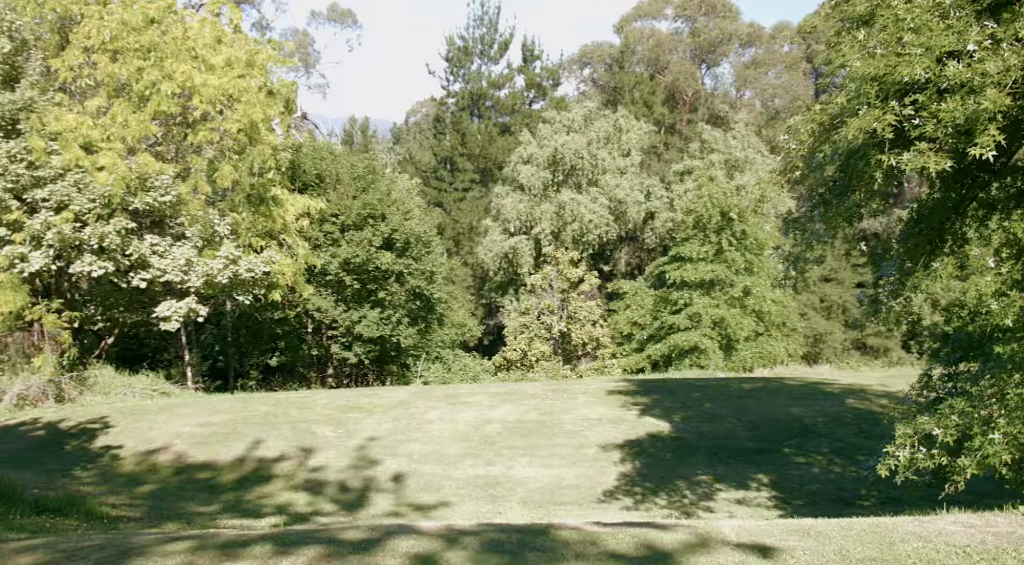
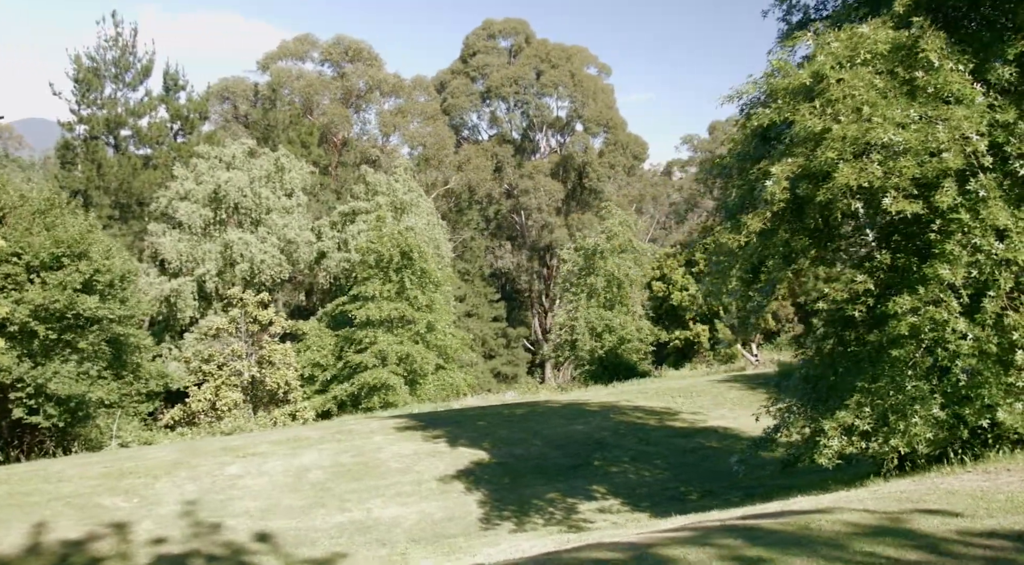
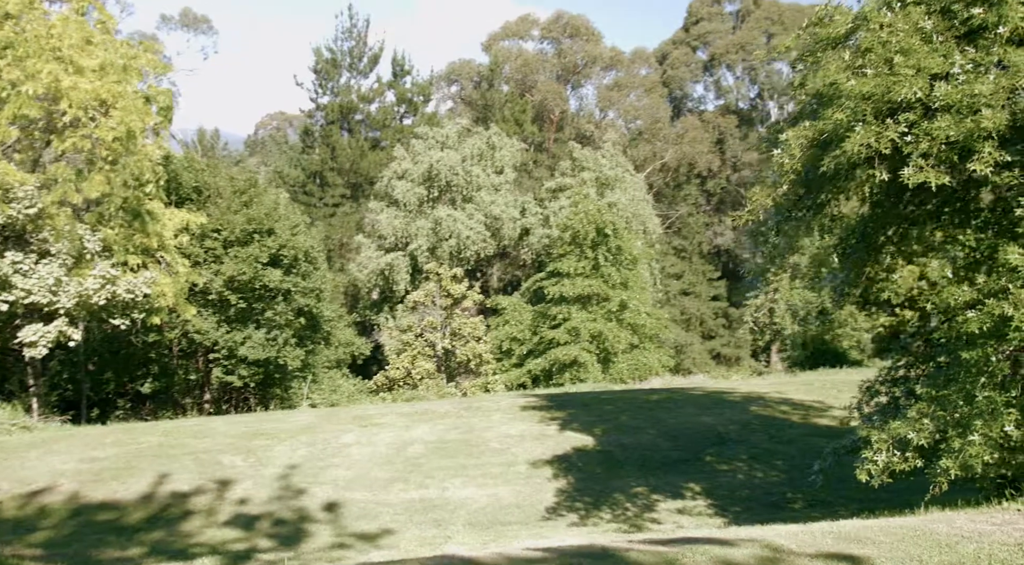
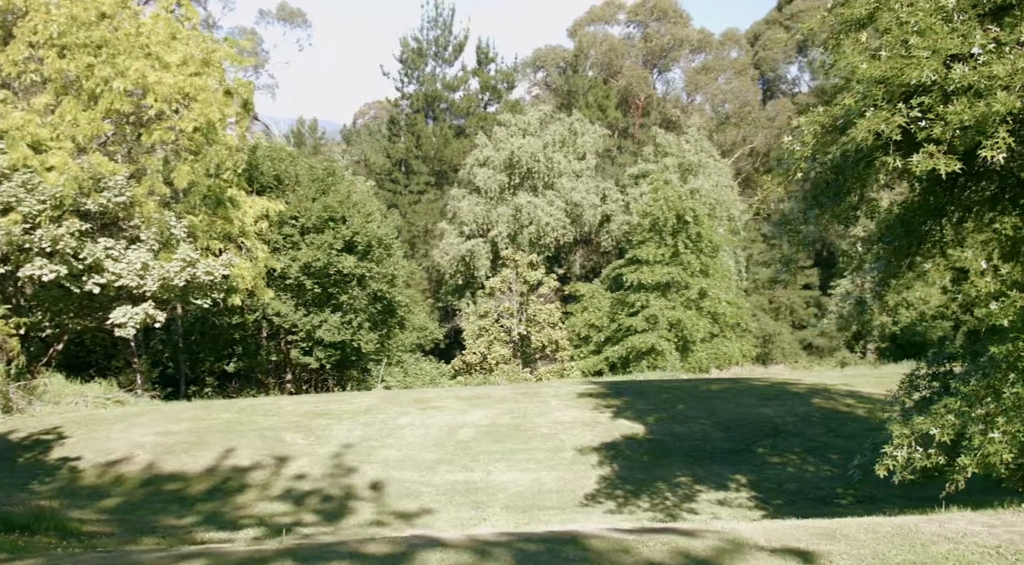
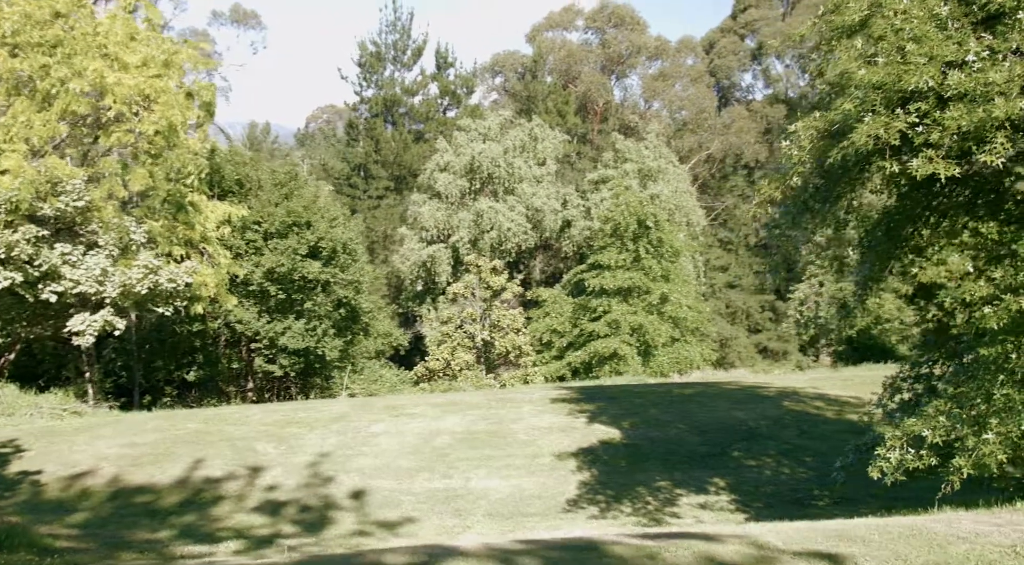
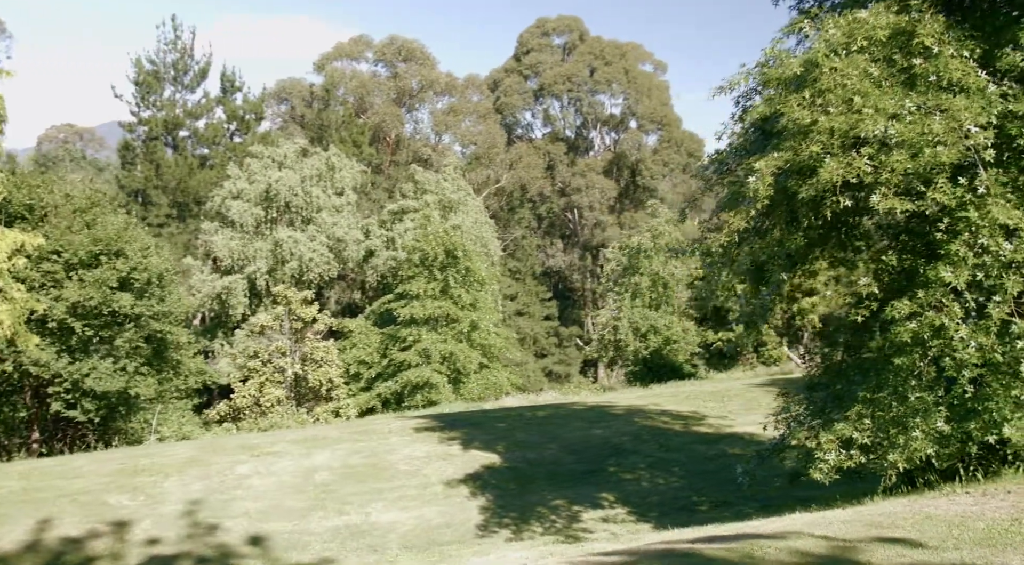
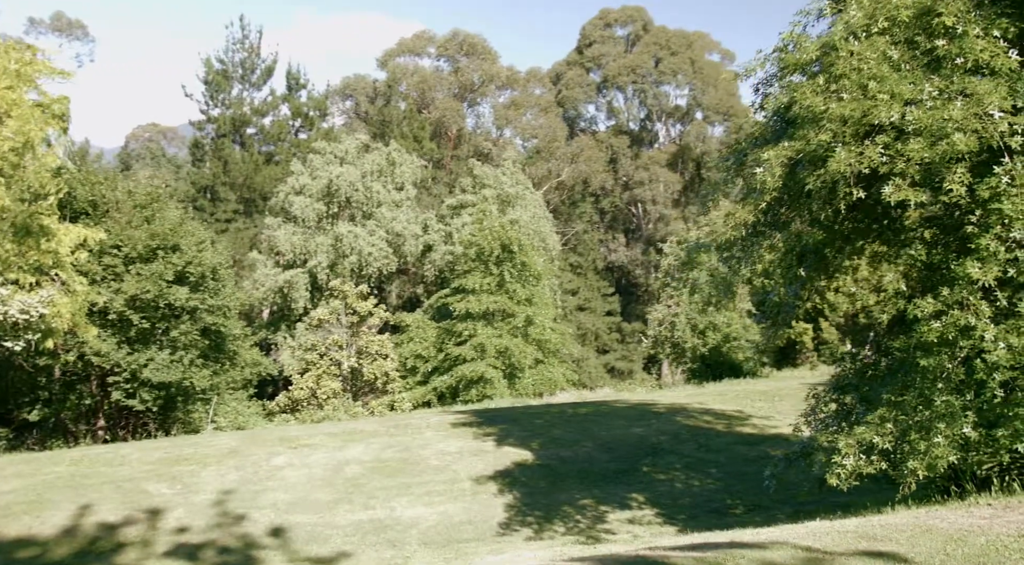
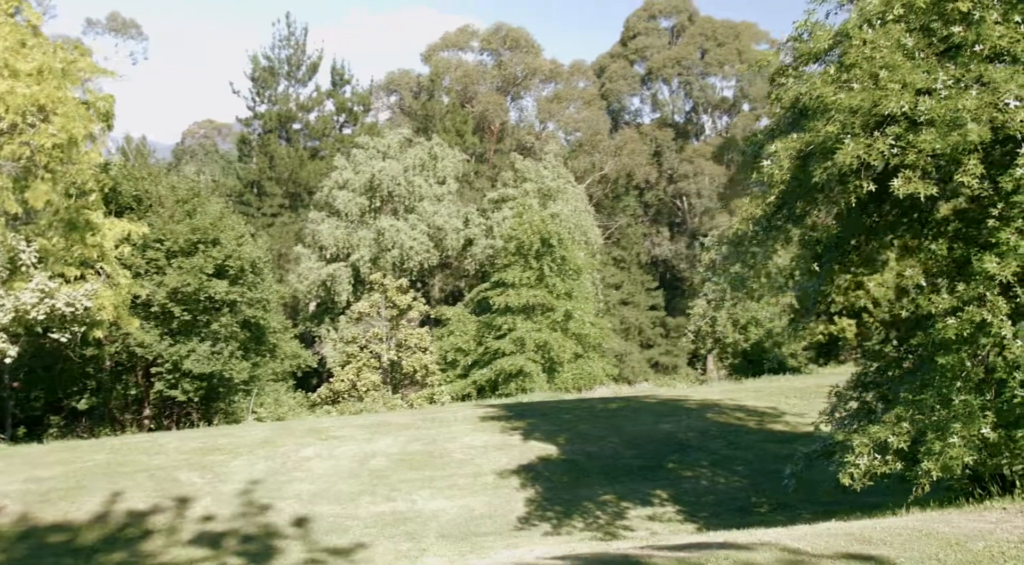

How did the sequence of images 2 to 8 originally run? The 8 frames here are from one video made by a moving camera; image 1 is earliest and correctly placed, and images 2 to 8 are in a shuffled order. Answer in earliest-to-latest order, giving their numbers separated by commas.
4, 5, 3, 8, 7, 6, 2
